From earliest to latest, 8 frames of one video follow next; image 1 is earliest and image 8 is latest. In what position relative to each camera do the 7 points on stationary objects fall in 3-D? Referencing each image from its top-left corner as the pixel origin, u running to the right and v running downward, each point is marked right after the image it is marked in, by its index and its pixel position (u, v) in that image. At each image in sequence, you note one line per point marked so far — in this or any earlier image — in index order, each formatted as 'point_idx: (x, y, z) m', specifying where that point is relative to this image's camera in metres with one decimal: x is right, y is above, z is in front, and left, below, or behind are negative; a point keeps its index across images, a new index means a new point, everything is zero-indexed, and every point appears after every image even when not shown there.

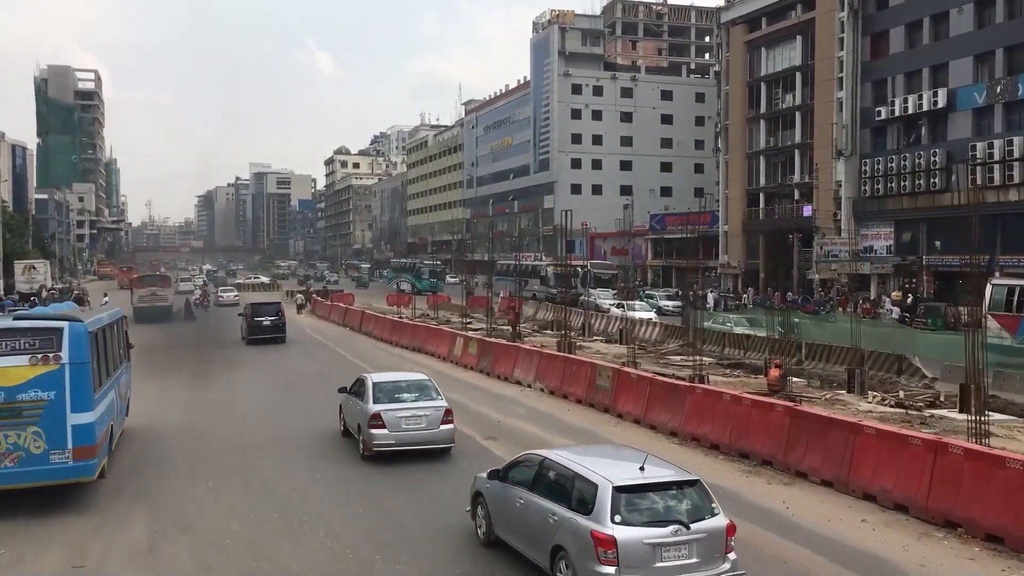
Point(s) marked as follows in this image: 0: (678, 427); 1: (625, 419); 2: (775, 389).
0: (+2.6, -2.2, +15.2) m
1: (+2.0, -2.3, +17.0) m
2: (+5.1, -2.0, +18.8) m
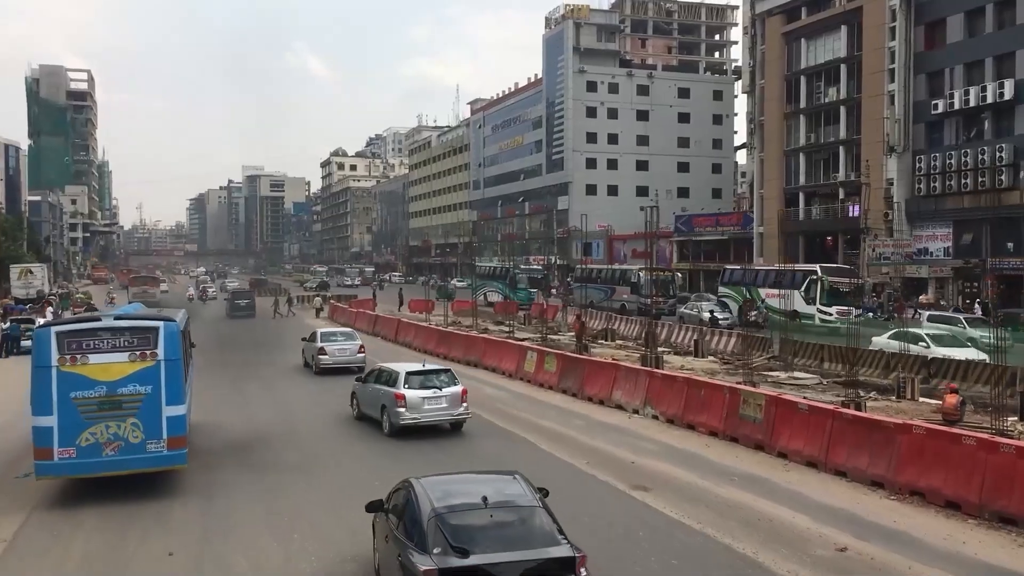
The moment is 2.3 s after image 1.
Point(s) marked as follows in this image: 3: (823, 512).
0: (+4.6, -2.3, +11.9) m
1: (+3.9, -2.4, +13.7) m
2: (+7.0, -2.1, +15.6) m
3: (+3.6, -2.6, +11.2) m
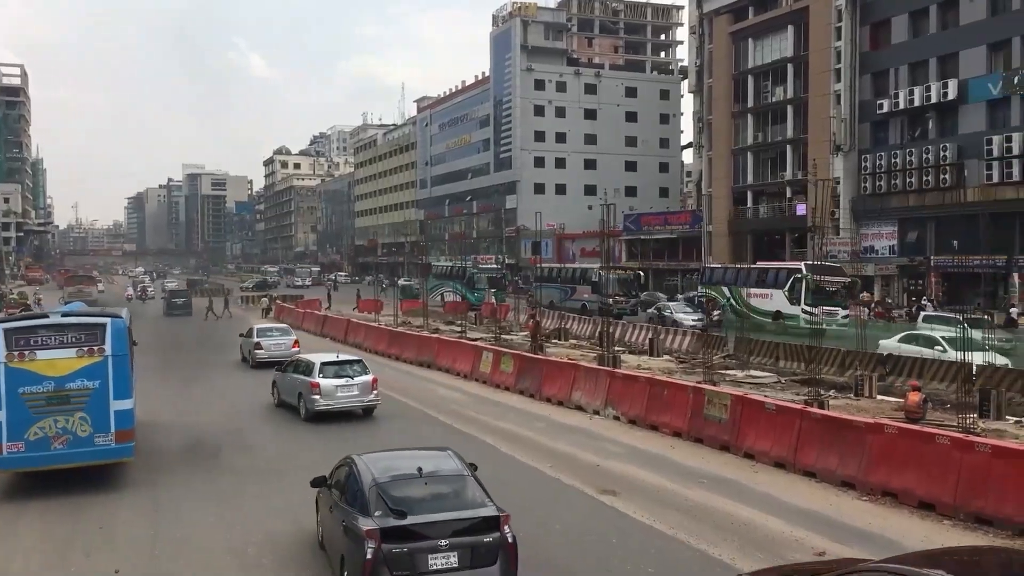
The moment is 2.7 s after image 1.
0: (+4.1, -2.3, +11.7) m
1: (+3.4, -2.4, +13.4) m
2: (+6.4, -2.1, +15.5) m
3: (+3.2, -2.5, +10.9) m
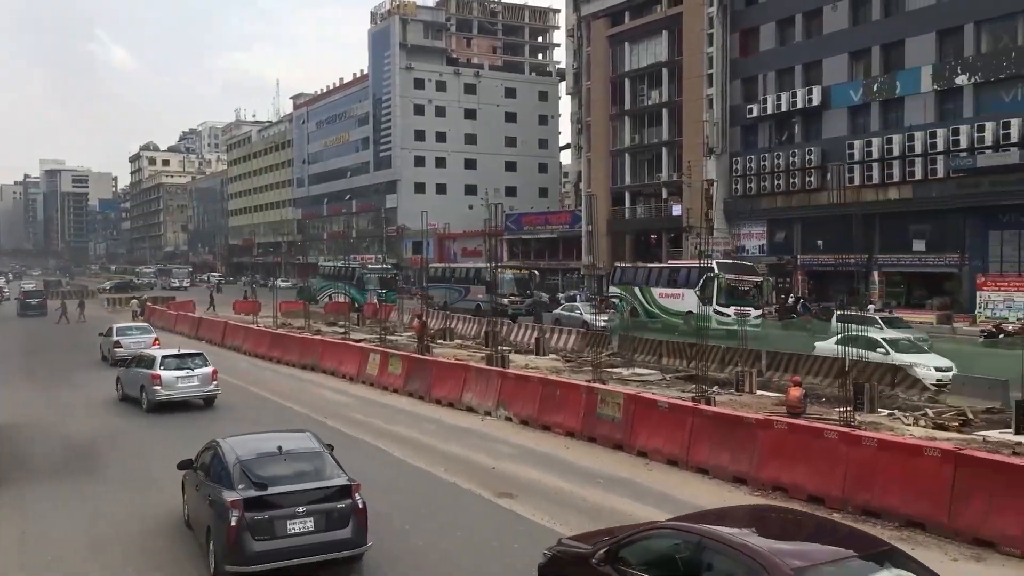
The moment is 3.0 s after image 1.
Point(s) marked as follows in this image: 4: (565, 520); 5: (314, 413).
0: (+2.9, -2.3, +12.0) m
1: (+2.0, -2.4, +13.6) m
2: (+4.7, -2.0, +16.0) m
3: (+2.0, -2.5, +11.1) m
4: (+0.6, -2.6, +10.9) m
5: (-3.9, -2.4, +19.0) m
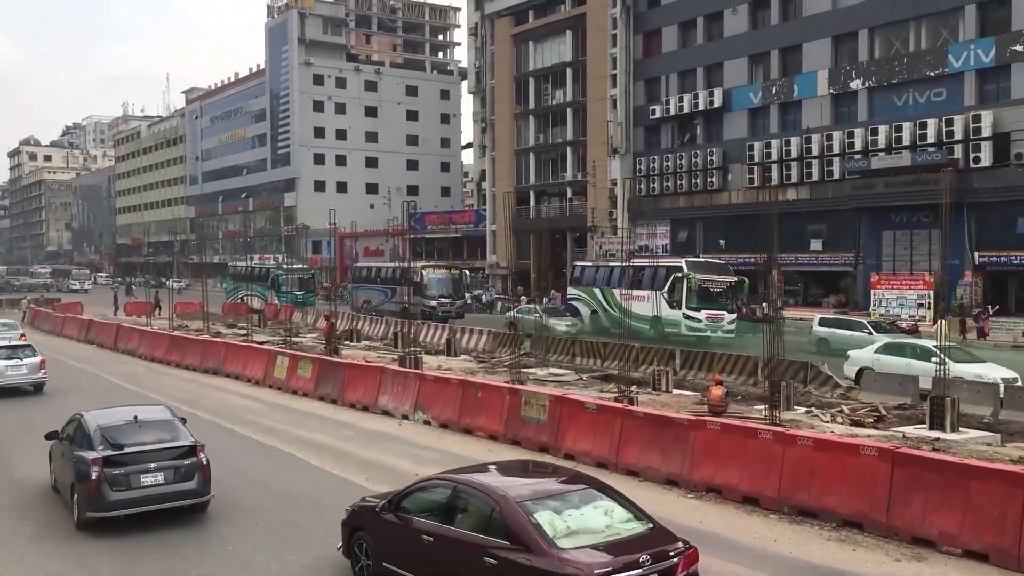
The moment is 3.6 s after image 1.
0: (+2.0, -2.2, +11.8) m
1: (+0.9, -2.4, +13.3) m
2: (+3.4, -2.0, +16.0) m
3: (+1.3, -2.5, +10.8) m
4: (-0.2, -2.6, +10.5) m
5: (-5.4, -2.4, +18.1) m
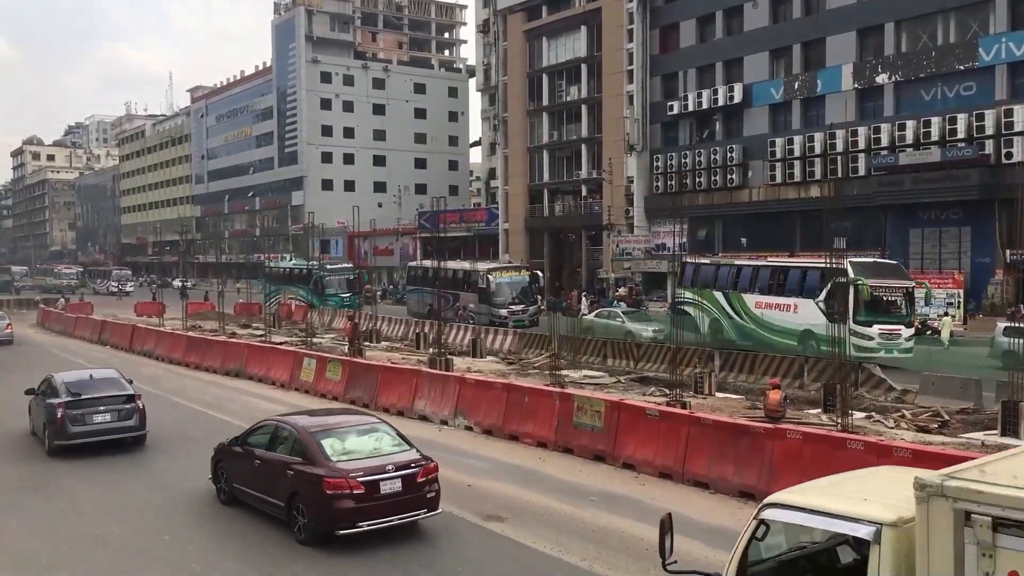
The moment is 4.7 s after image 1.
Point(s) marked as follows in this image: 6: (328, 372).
0: (+2.8, -2.2, +11.0) m
1: (+1.7, -2.4, +12.5) m
2: (+4.1, -2.0, +15.2) m
3: (+2.0, -2.5, +10.0) m
4: (+0.6, -2.6, +9.7) m
5: (-4.7, -2.4, +17.3) m
6: (-3.7, -1.7, +19.9) m
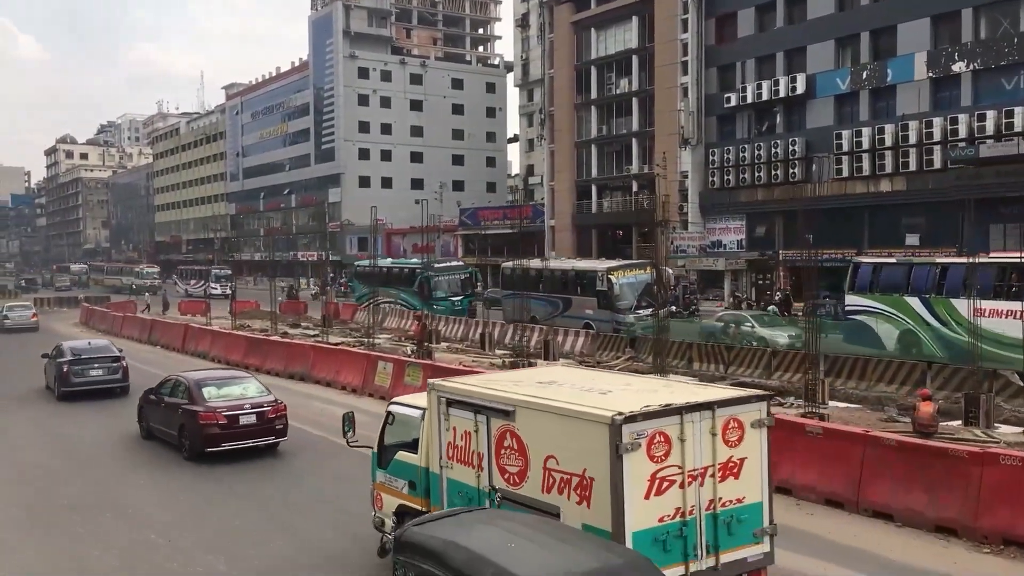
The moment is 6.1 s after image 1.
0: (+4.3, -2.2, +9.4) m
1: (+3.2, -2.3, +10.9) m
2: (+5.8, -2.0, +13.5) m
3: (+3.5, -2.5, +8.4) m
4: (+2.1, -2.6, +8.1) m
5: (-3.0, -2.4, +15.9) m
6: (-2.0, -1.7, +18.4) m
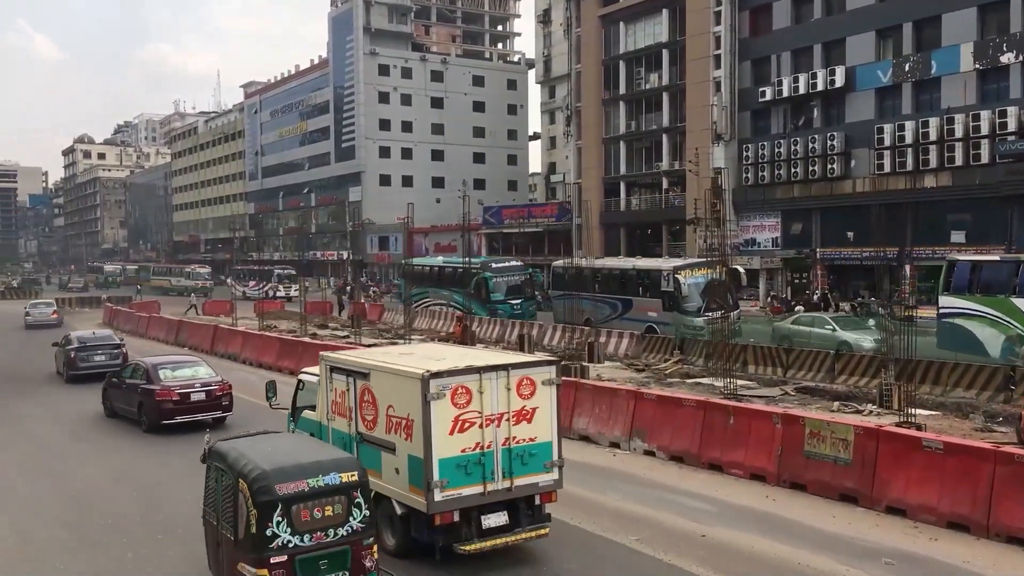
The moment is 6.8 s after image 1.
0: (+5.1, -2.2, +8.2) m
1: (+4.1, -2.3, +9.8) m
2: (+6.6, -2.0, +12.4) m
3: (+4.3, -2.5, +7.3) m
4: (+2.9, -2.5, +7.1) m
5: (-2.0, -2.4, +14.9) m
6: (-1.0, -1.7, +17.4) m
